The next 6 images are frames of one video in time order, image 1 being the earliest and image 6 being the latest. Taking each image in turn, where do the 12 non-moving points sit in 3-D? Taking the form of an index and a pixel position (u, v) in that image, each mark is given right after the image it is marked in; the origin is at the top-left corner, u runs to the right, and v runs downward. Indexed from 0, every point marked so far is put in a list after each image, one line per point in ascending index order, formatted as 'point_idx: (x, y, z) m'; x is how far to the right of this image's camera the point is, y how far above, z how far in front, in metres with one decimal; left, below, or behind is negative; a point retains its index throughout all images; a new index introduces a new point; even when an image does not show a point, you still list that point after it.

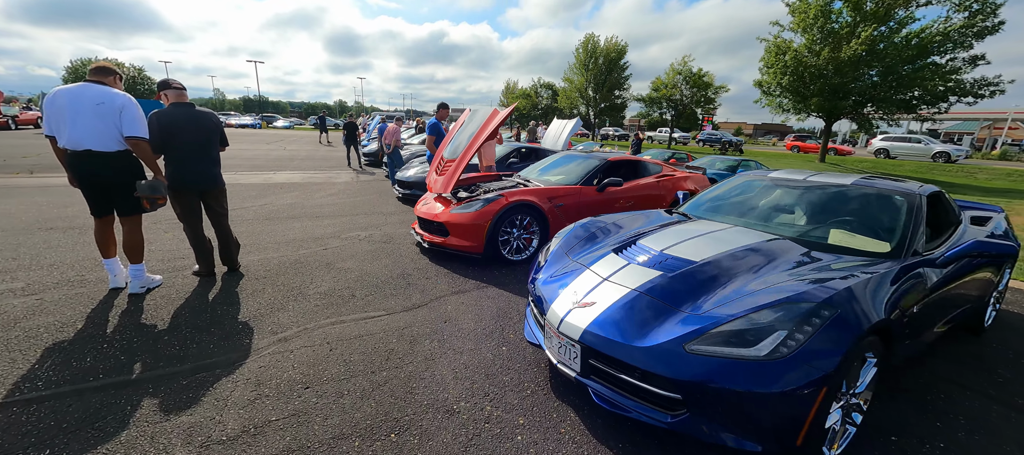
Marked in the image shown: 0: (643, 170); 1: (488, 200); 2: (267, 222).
0: (+1.9, +0.8, +5.3) m
1: (-0.3, +0.3, +4.1) m
2: (-3.7, +0.1, +5.5) m
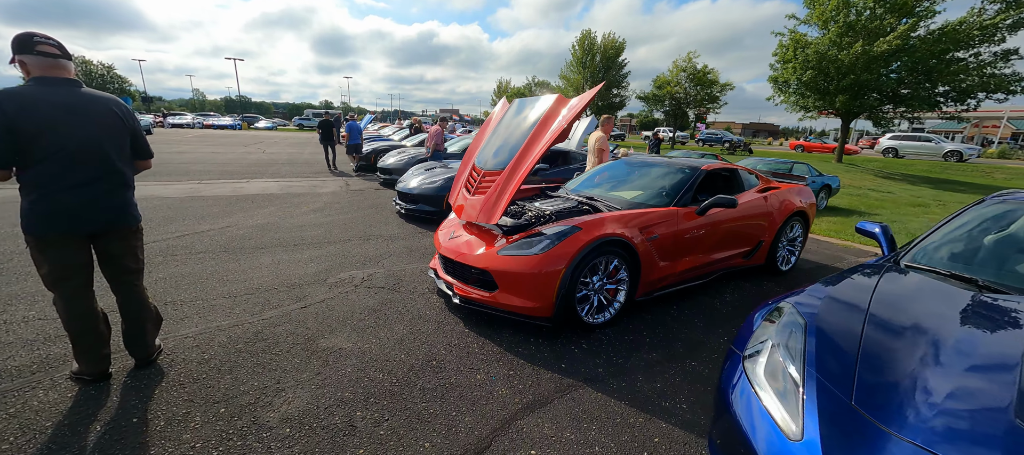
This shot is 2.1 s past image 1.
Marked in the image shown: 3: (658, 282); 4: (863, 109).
0: (+2.4, +0.5, +3.9) m
1: (+0.3, 0.0, +2.7) m
2: (-3.2, -0.3, +4.0) m
3: (+1.2, -0.5, +3.1) m
4: (+16.1, +5.5, +17.0) m
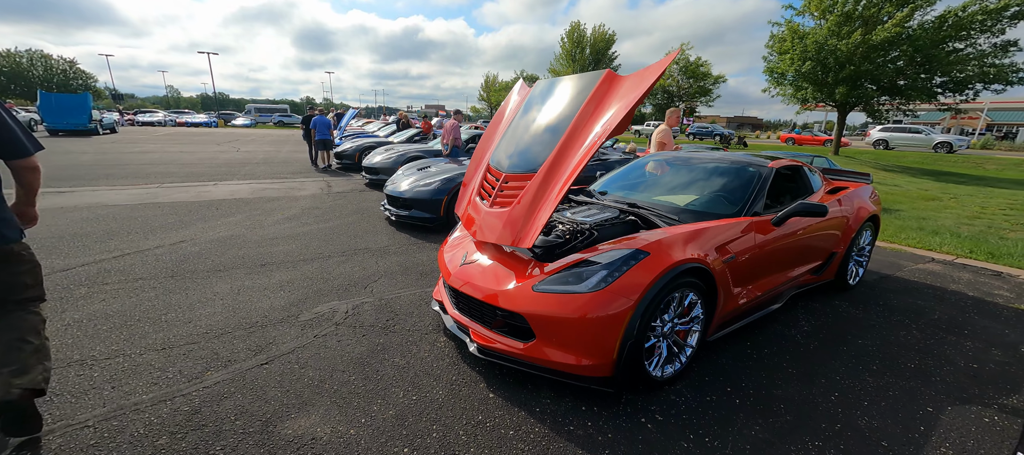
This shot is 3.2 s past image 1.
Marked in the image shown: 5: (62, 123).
0: (+2.6, +0.4, +3.3) m
1: (+0.5, -0.2, +1.9) m
2: (-3.0, -0.5, +3.1) m
3: (+1.4, -0.6, +2.4) m
4: (+15.8, +5.7, +16.7) m
5: (-20.2, +4.7, +16.6) m
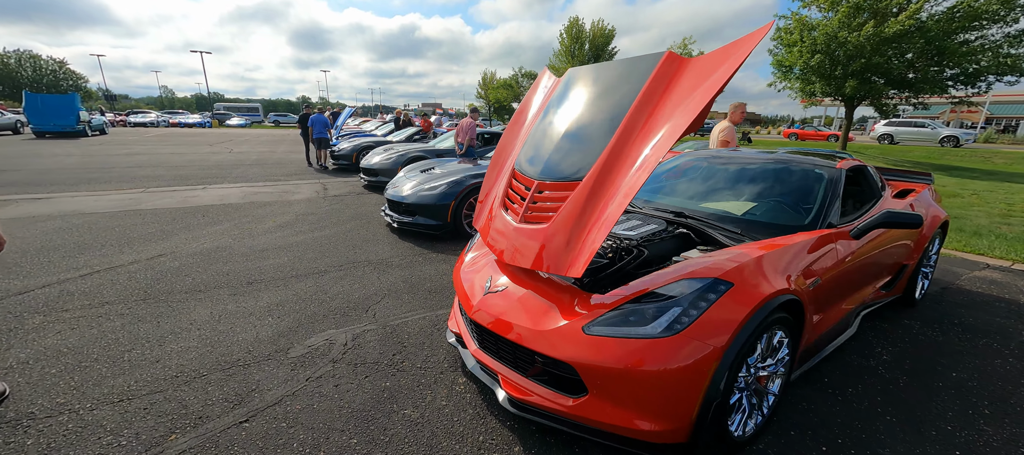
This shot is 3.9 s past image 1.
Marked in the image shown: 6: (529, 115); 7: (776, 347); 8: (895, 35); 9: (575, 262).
0: (+2.8, +0.3, +2.8) m
1: (+0.7, -0.3, +1.5) m
2: (-2.8, -0.6, +2.7) m
3: (+1.6, -0.7, +2.0) m
4: (+15.8, +5.9, +16.3) m
5: (-20.1, +4.5, +16.0) m
6: (+0.1, +0.8, +2.7) m
7: (+1.2, -0.5, +1.6) m
8: (+15.2, +7.7, +14.7) m
9: (+0.3, -0.2, +1.6) m
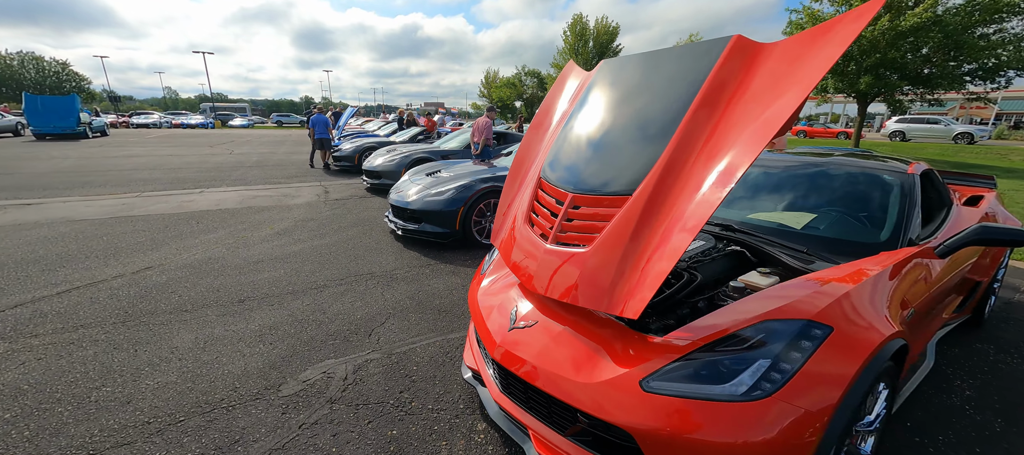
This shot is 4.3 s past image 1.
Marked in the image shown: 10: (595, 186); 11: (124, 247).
0: (+2.9, +0.3, +2.5) m
1: (+0.8, -0.4, +1.2) m
2: (-2.7, -0.7, +2.4) m
3: (+1.7, -0.7, +1.7) m
4: (+16.0, +5.9, +15.9) m
5: (-19.9, +4.3, +15.9) m
6: (+0.2, +0.7, +2.4) m
7: (+1.3, -0.6, +1.3) m
8: (+15.4, +7.7, +14.3) m
9: (+0.4, -0.2, +1.3) m
10: (+0.4, +0.3, +1.8) m
11: (-4.3, -0.2, +4.1) m
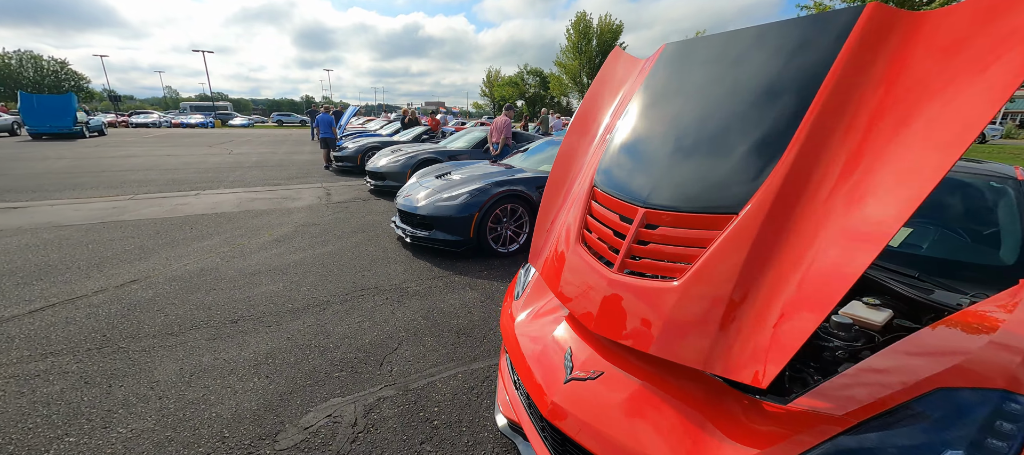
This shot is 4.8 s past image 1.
0: (+3.1, +0.2, +2.2) m
1: (+1.0, -0.4, +0.9) m
2: (-2.5, -0.8, +2.1) m
3: (+1.9, -0.8, +1.3) m
4: (+16.2, +5.8, +15.5) m
5: (-19.7, +4.3, +15.6) m
6: (+0.4, +0.6, +2.1) m
7: (+1.5, -0.7, +1.0) m
8: (+15.6, +7.6, +13.9) m
9: (+0.6, -0.3, +0.9) m
10: (+0.6, +0.3, +1.5) m
11: (-4.1, -0.3, +3.8) m
